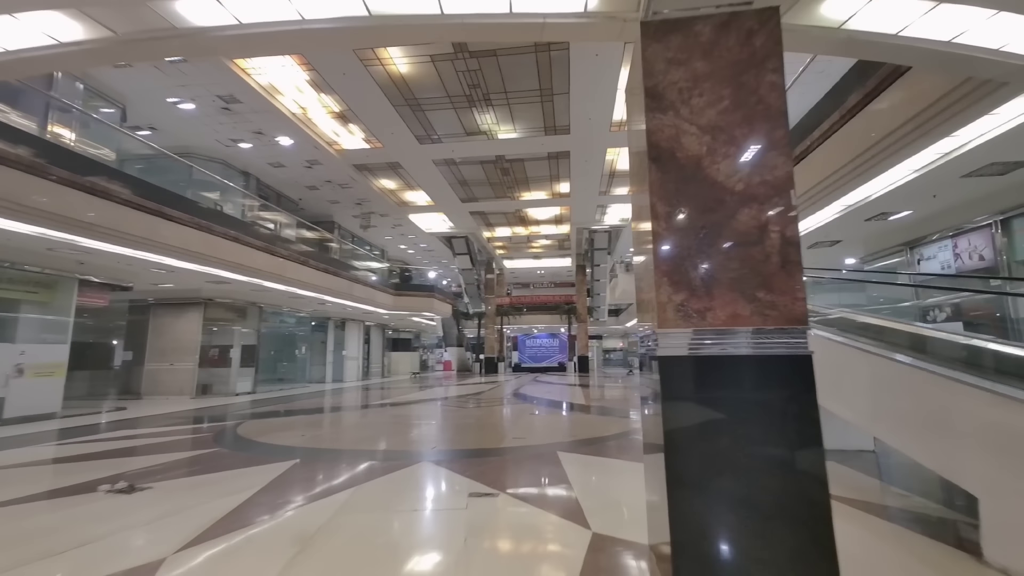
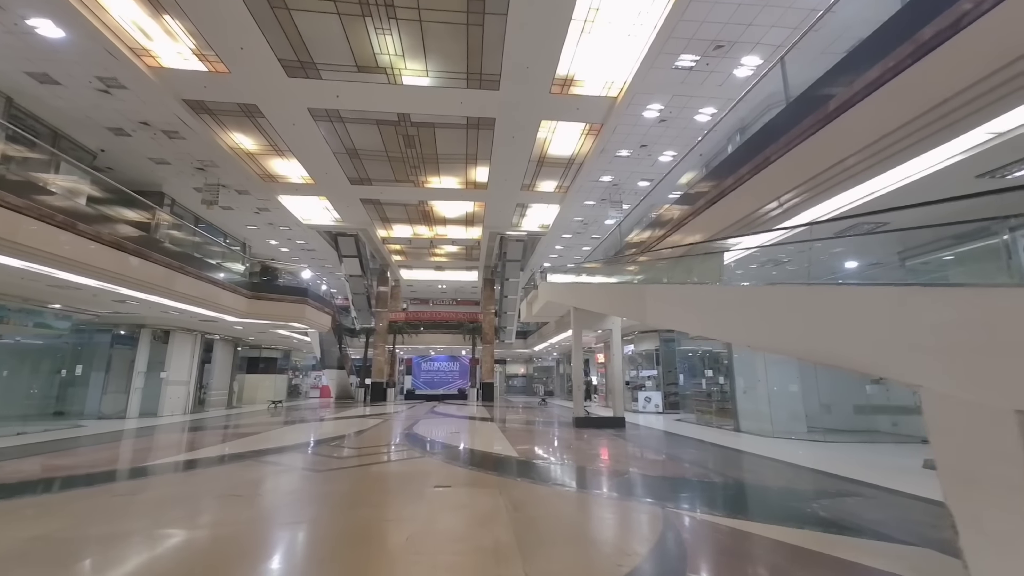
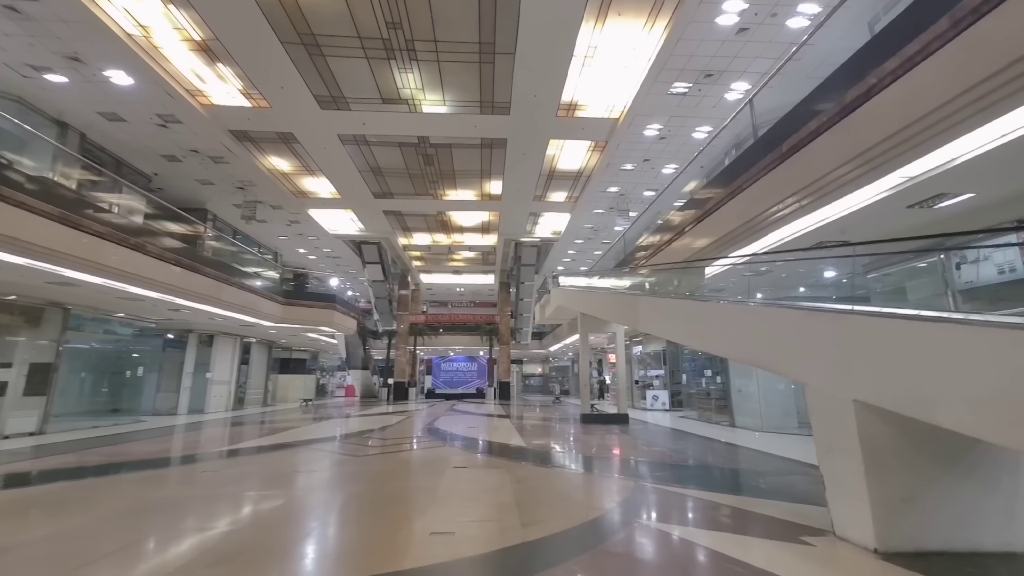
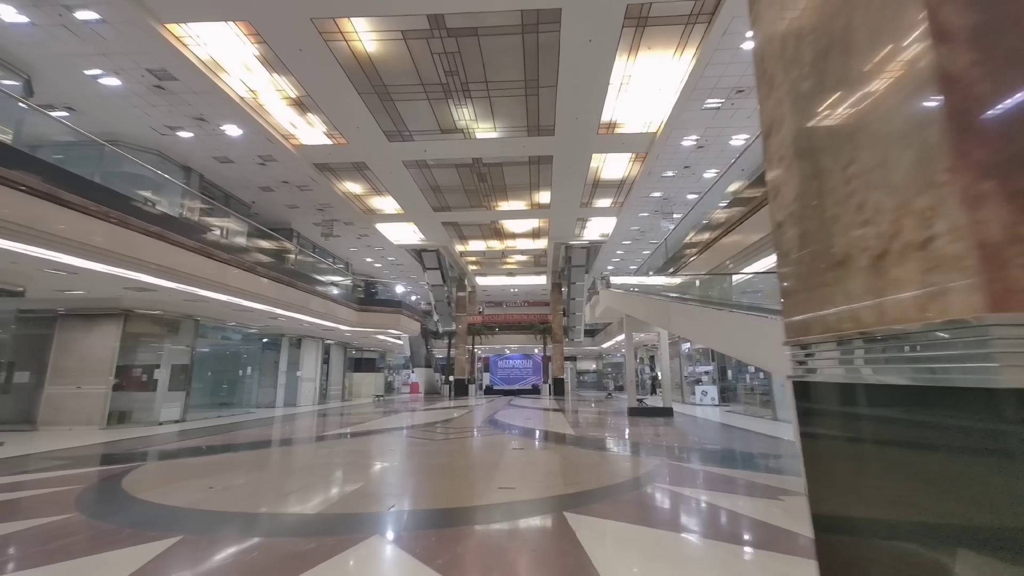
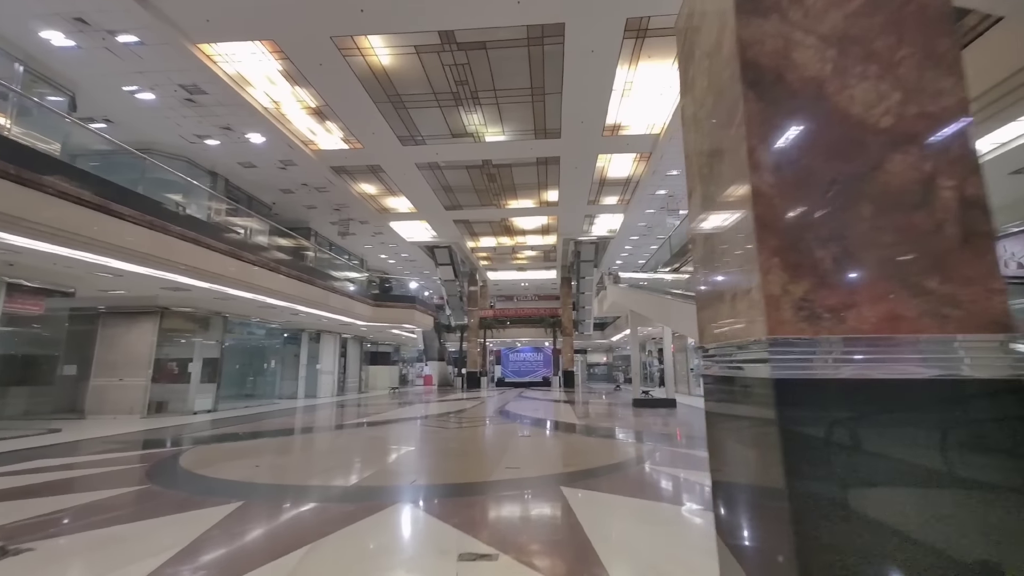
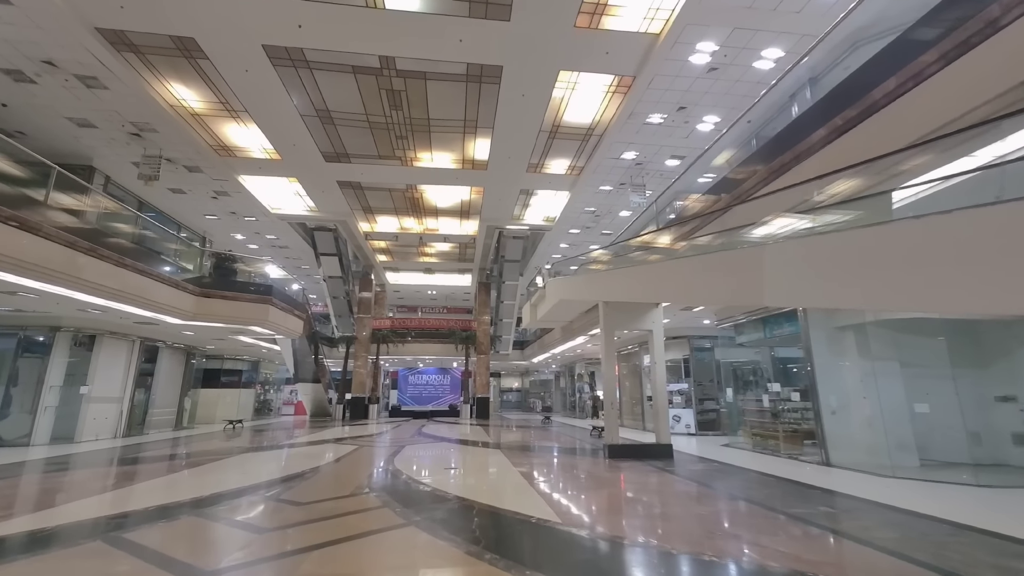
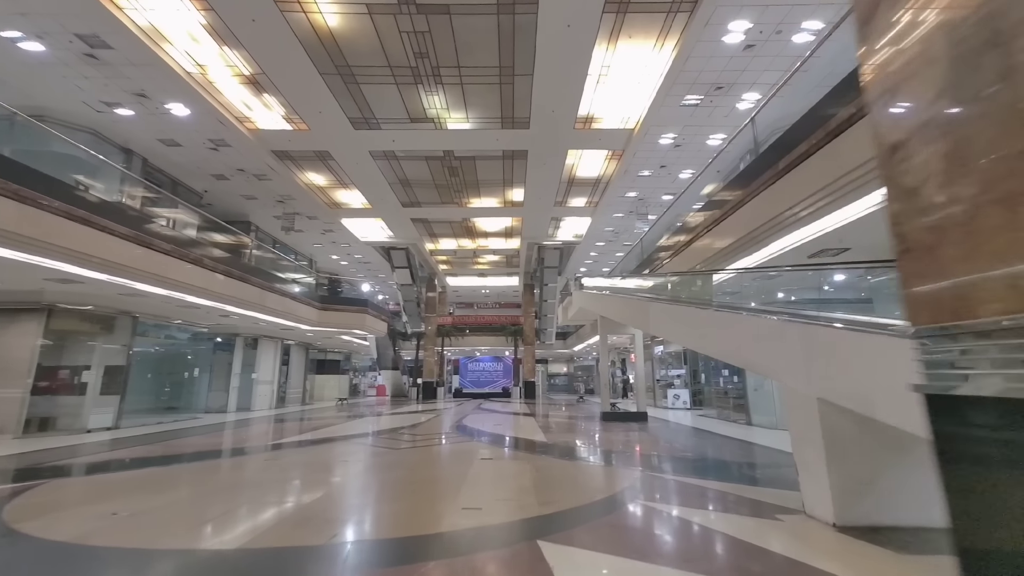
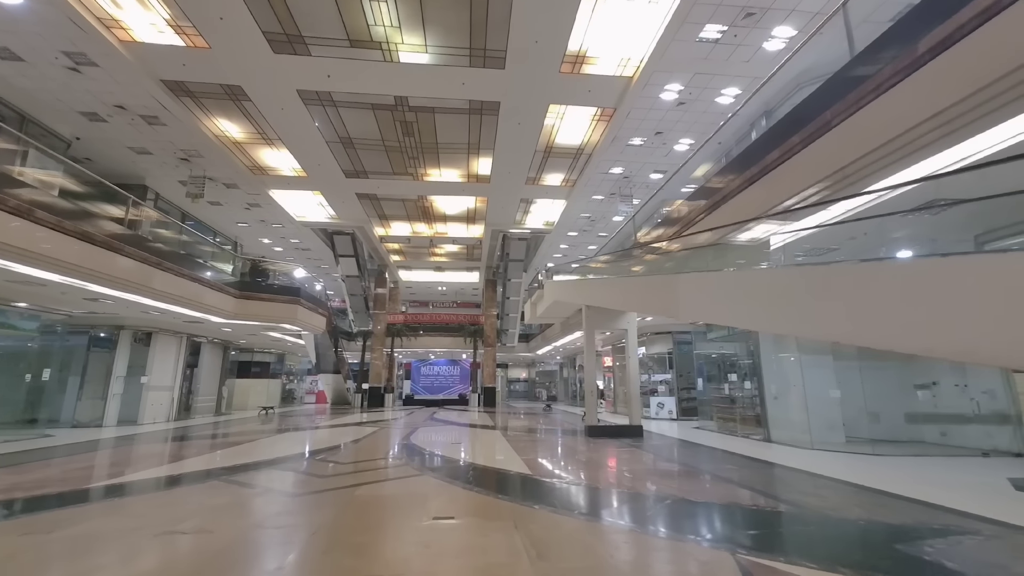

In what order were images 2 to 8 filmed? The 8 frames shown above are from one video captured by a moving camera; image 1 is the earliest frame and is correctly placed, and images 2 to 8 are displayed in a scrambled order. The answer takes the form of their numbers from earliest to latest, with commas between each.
5, 4, 7, 3, 2, 8, 6
